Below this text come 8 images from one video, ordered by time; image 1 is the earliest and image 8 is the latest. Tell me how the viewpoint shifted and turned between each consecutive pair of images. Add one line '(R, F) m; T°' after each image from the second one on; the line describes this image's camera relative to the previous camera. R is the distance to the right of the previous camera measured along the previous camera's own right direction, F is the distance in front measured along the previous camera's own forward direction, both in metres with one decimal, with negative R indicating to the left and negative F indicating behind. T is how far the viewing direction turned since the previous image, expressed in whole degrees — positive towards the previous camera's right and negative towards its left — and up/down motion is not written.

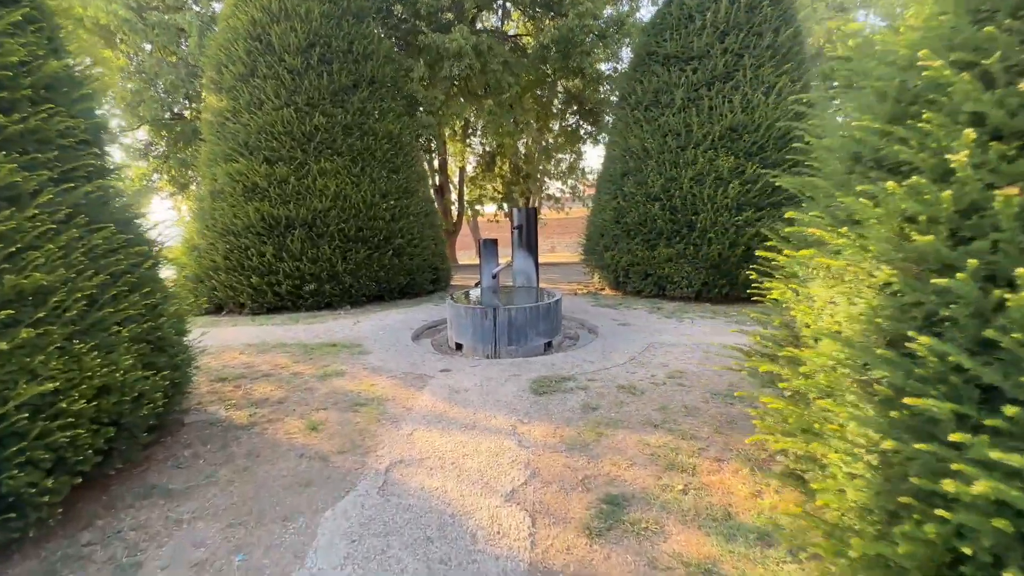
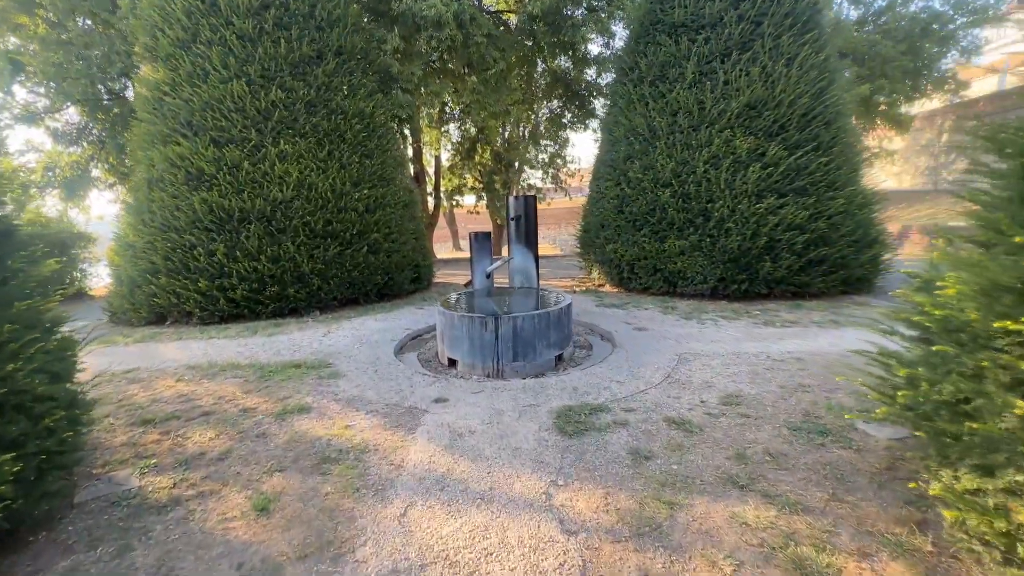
(-0.2, +0.8) m; +3°
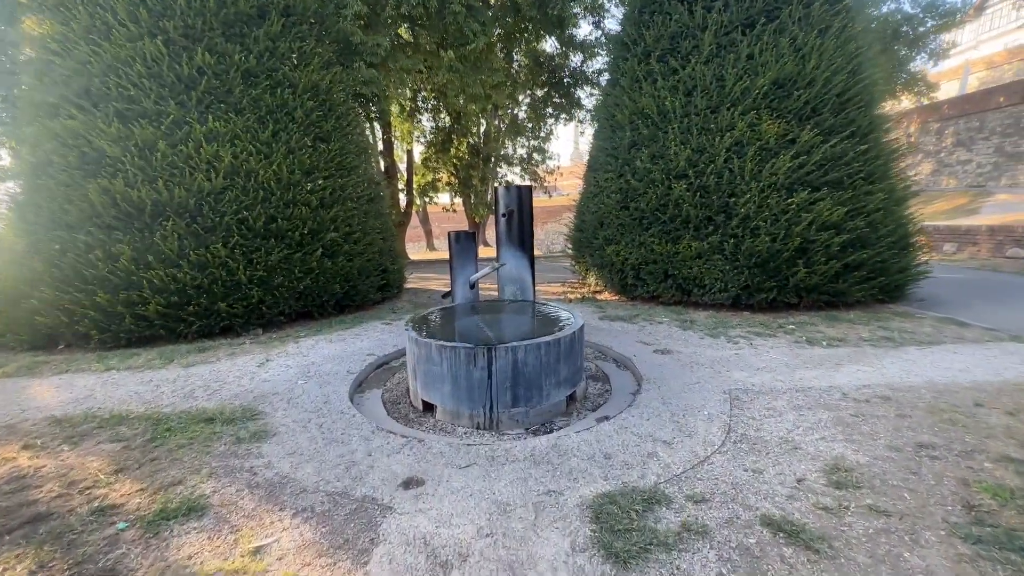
(-0.2, +1.1) m; +3°
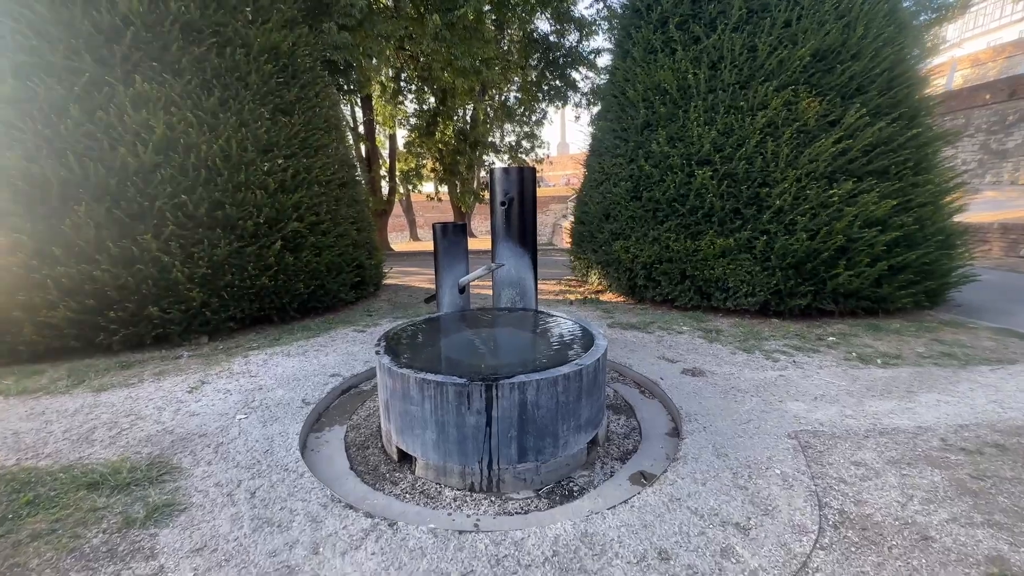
(-0.1, +0.8) m; +2°
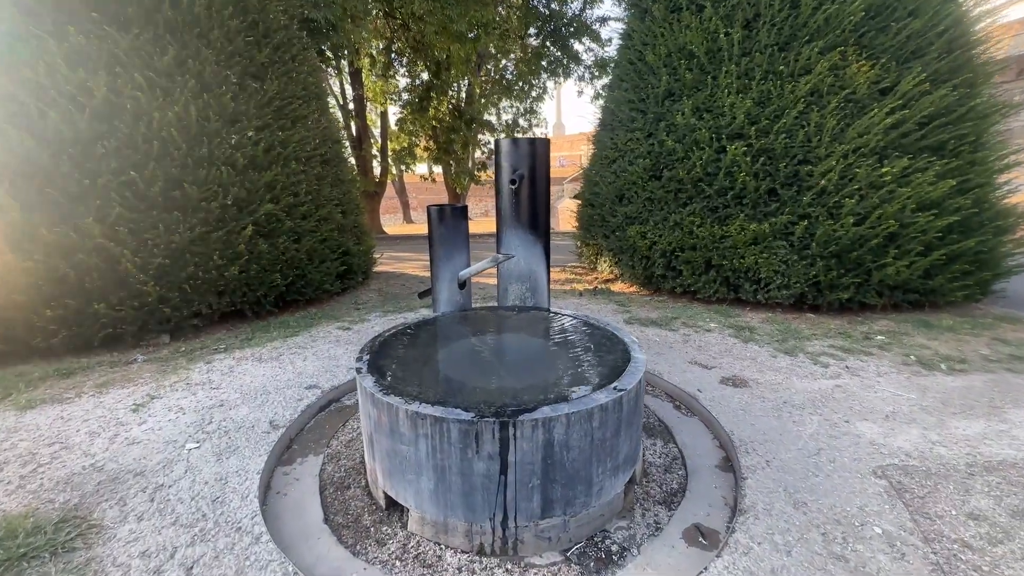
(-0.1, +0.5) m; +1°
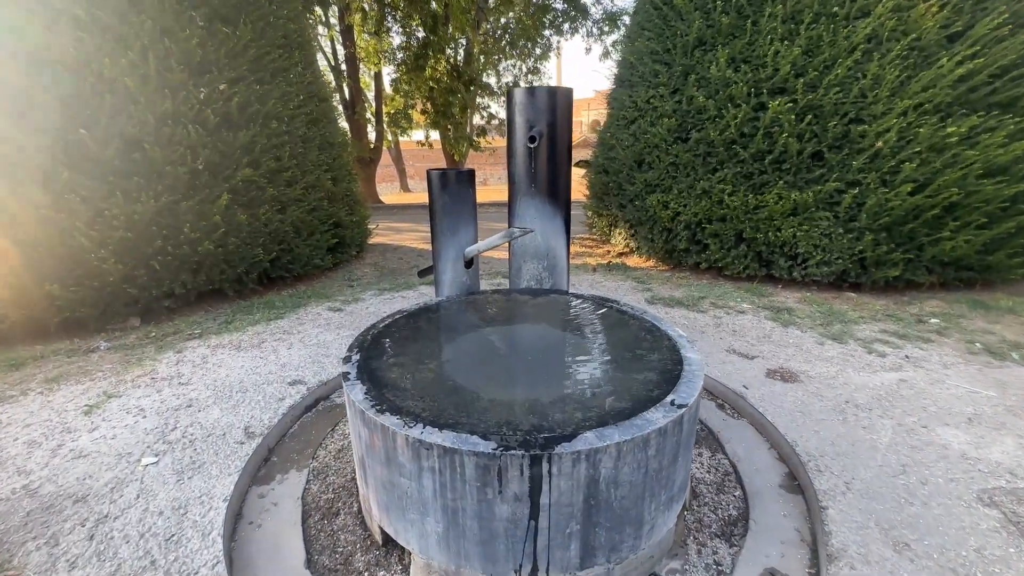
(-0.1, +0.4) m; 0°
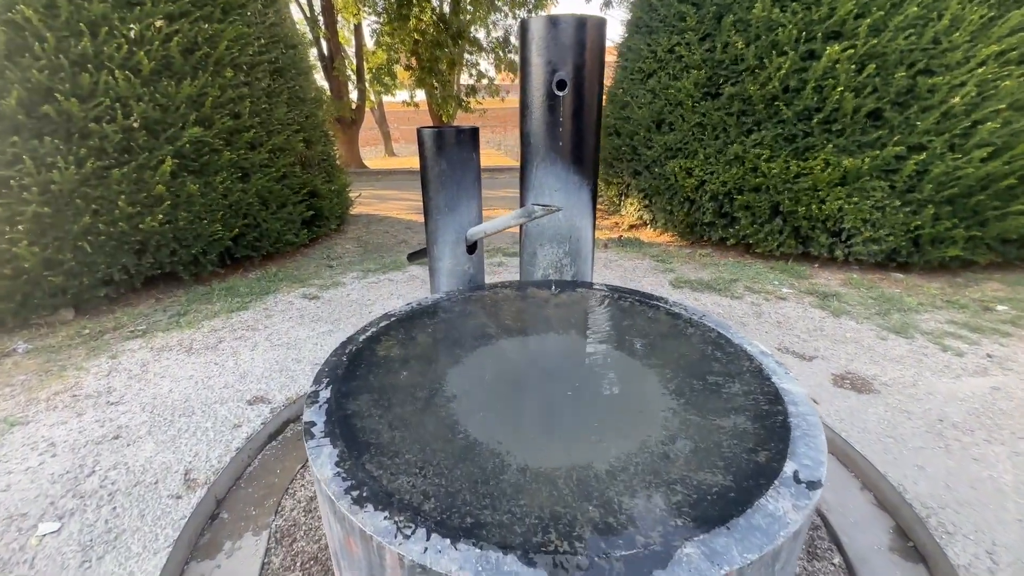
(-0.1, +0.5) m; +1°
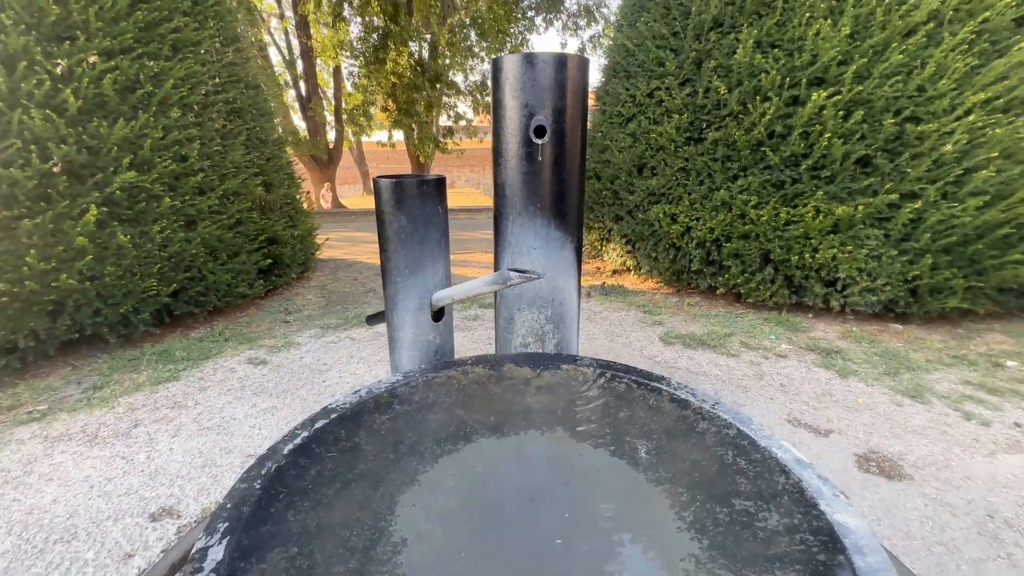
(0.0, +0.3) m; +3°
